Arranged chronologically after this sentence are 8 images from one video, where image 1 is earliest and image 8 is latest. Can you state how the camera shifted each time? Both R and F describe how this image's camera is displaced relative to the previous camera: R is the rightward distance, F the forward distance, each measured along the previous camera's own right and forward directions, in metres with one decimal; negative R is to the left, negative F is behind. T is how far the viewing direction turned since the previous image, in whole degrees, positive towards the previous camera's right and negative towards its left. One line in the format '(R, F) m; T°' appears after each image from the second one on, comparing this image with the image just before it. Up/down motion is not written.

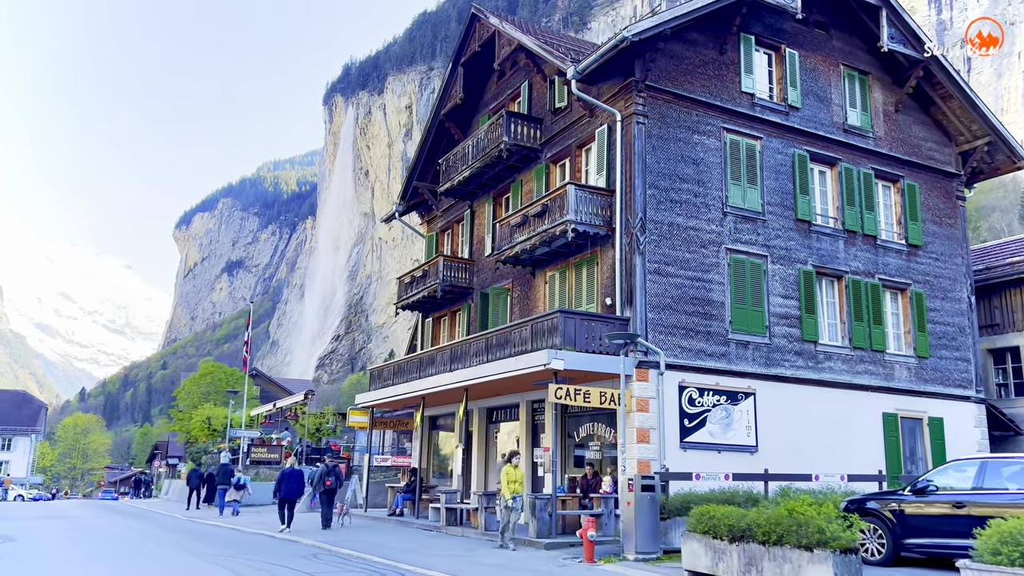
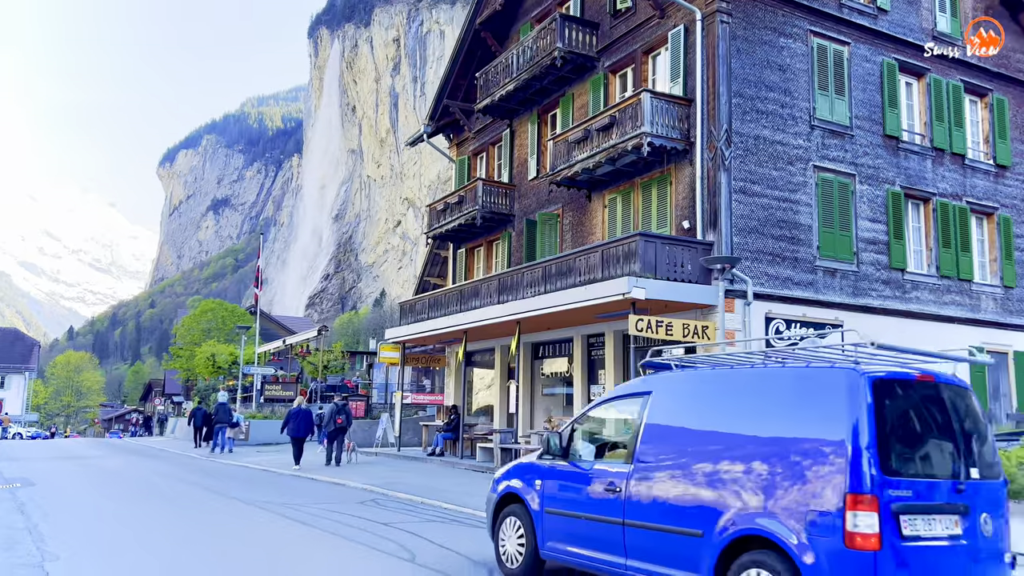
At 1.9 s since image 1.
(-1.7, +1.9) m; +1°
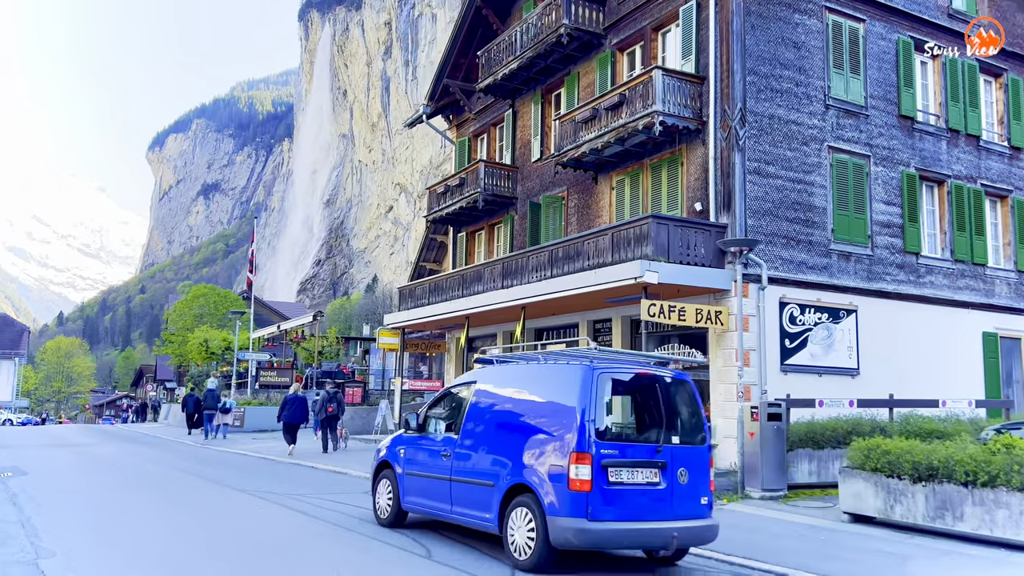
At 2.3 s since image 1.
(-0.3, +0.5) m; +1°
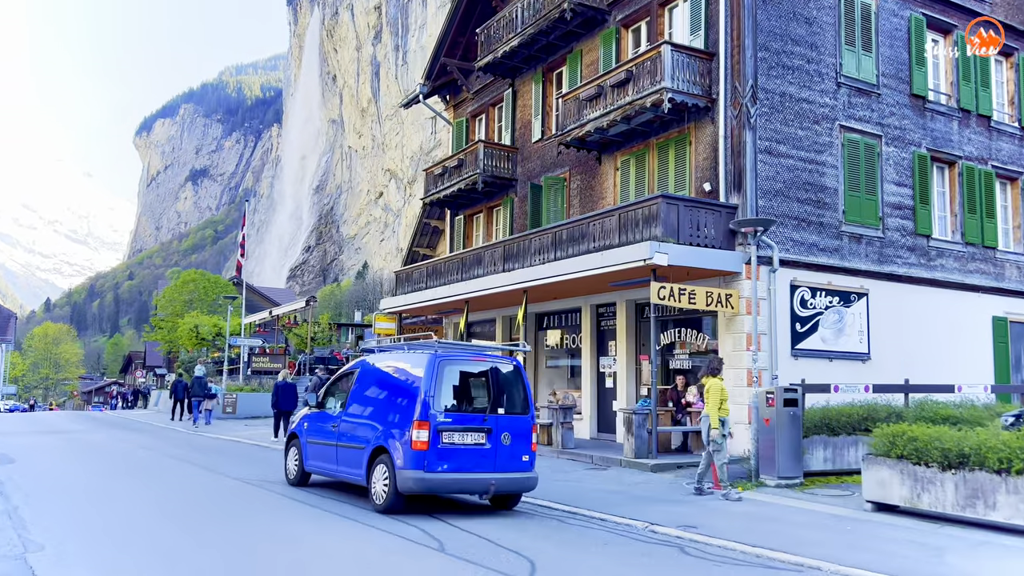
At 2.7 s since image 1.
(-0.3, +0.5) m; +1°
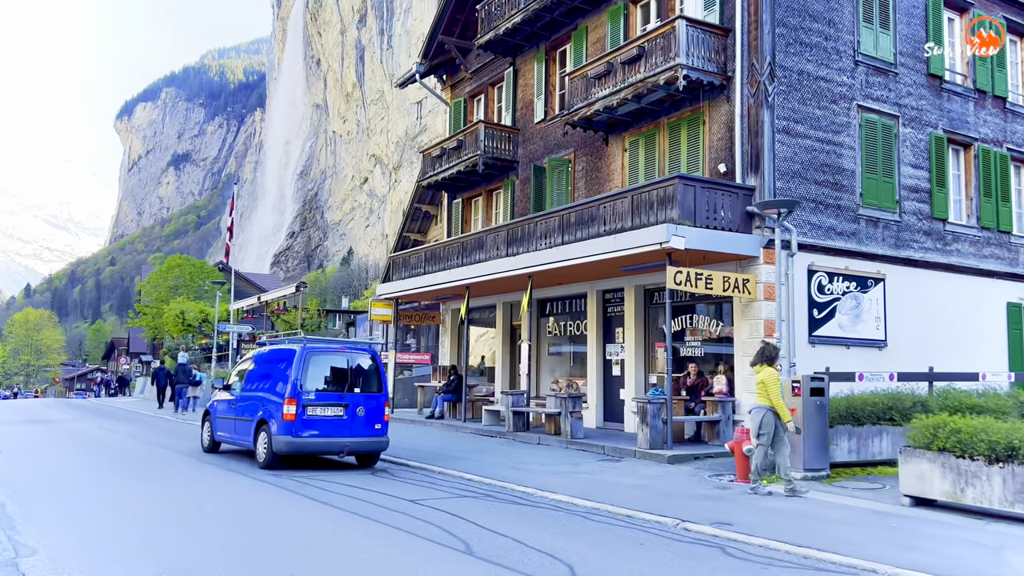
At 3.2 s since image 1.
(-0.4, +0.6) m; +1°
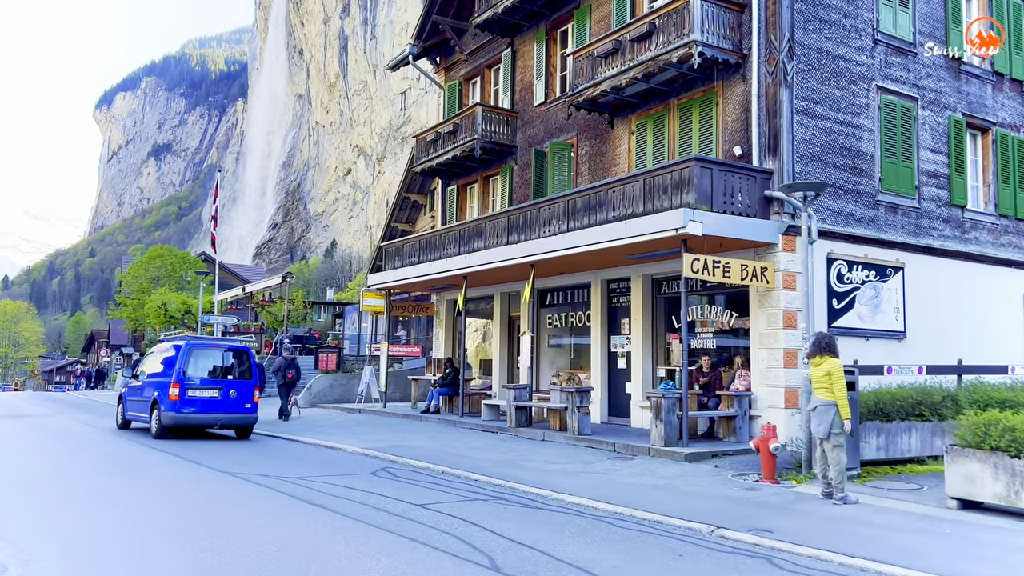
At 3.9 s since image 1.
(-0.4, +0.8) m; +1°
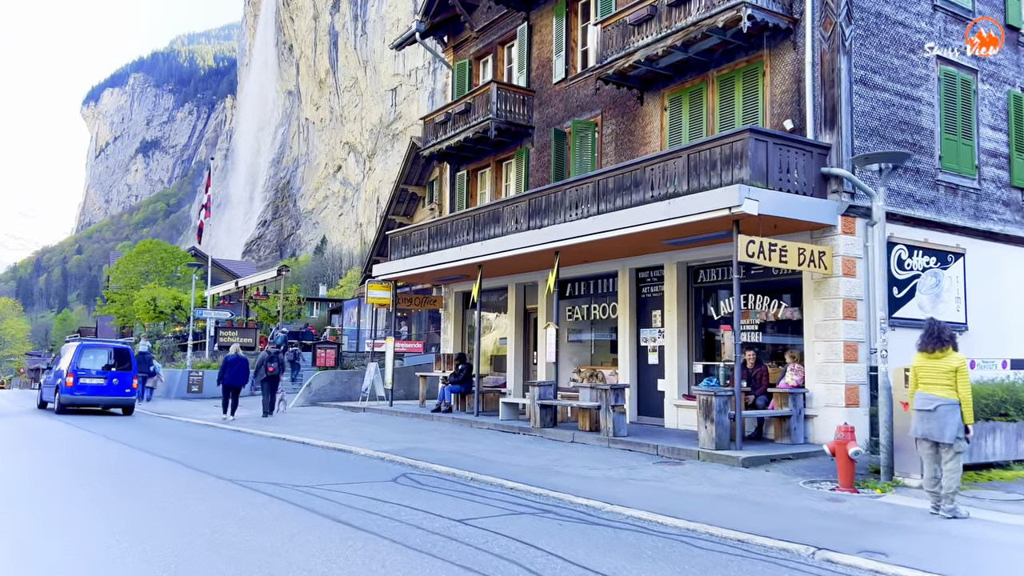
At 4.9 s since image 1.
(-0.7, +1.4) m; +1°
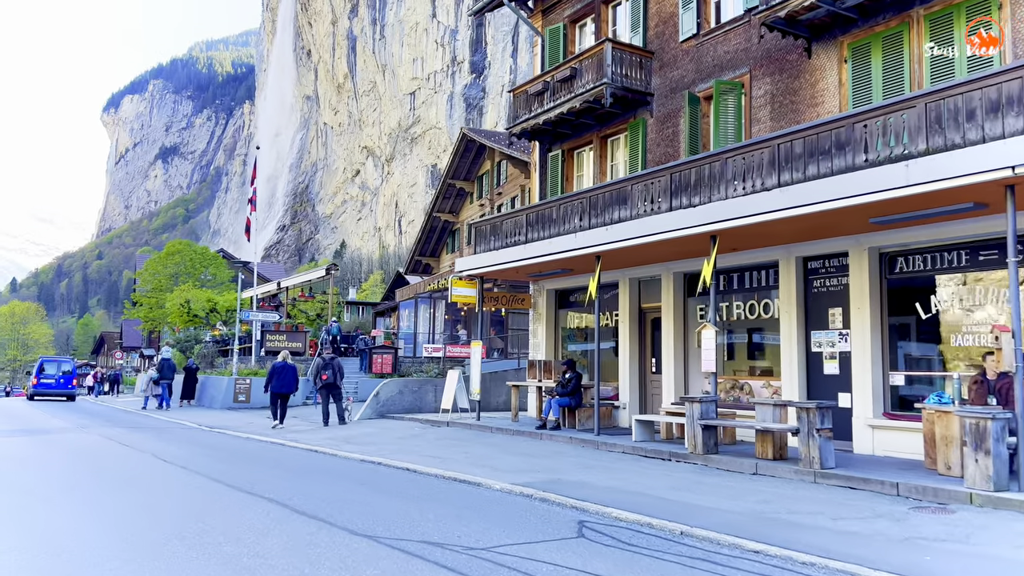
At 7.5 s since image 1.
(-2.2, +3.0) m; -1°
